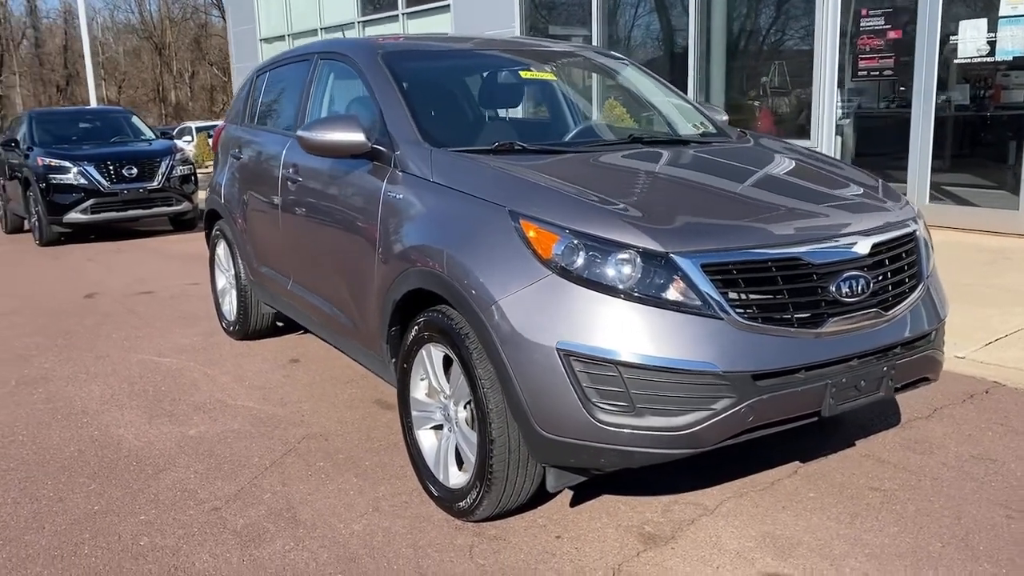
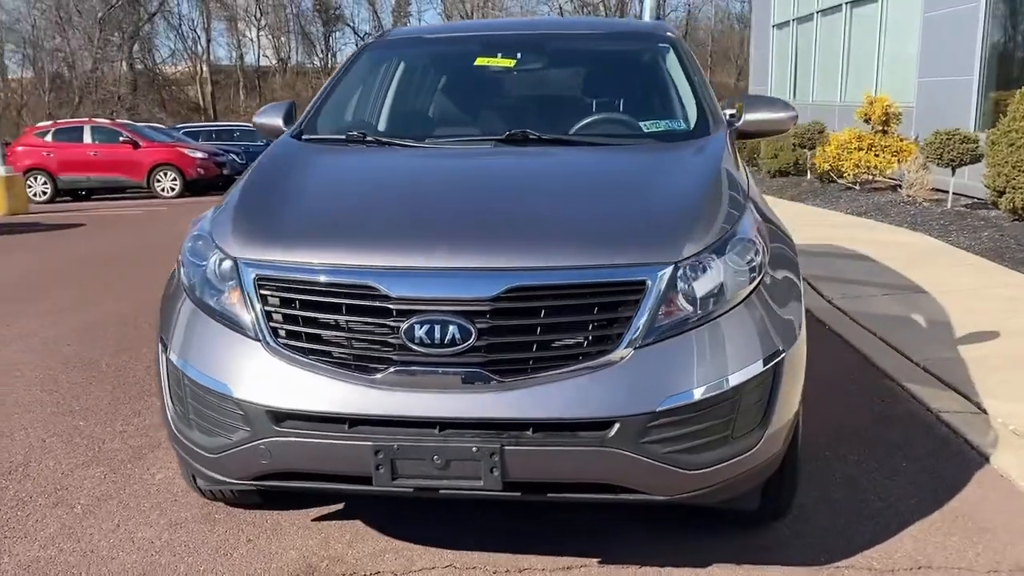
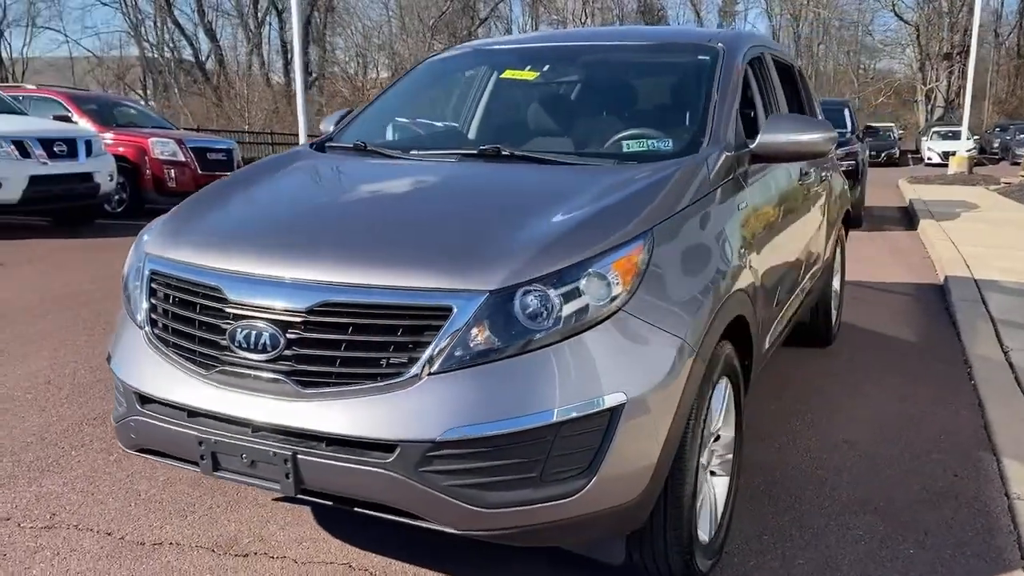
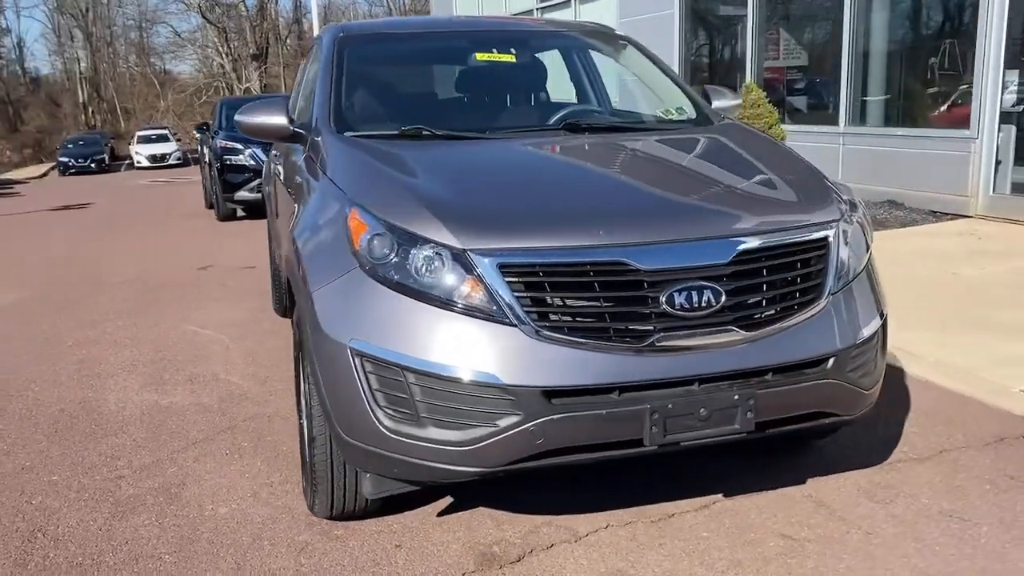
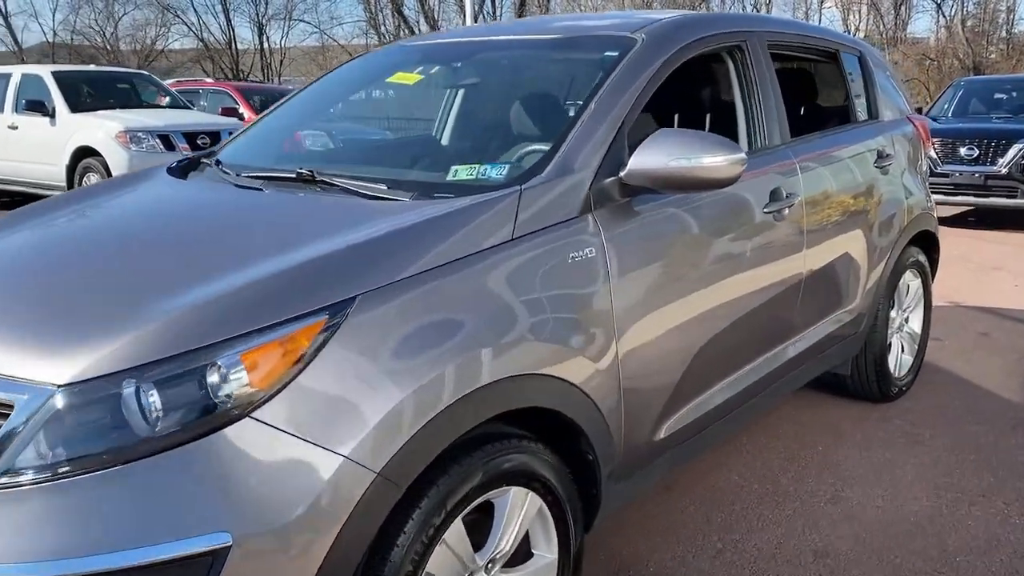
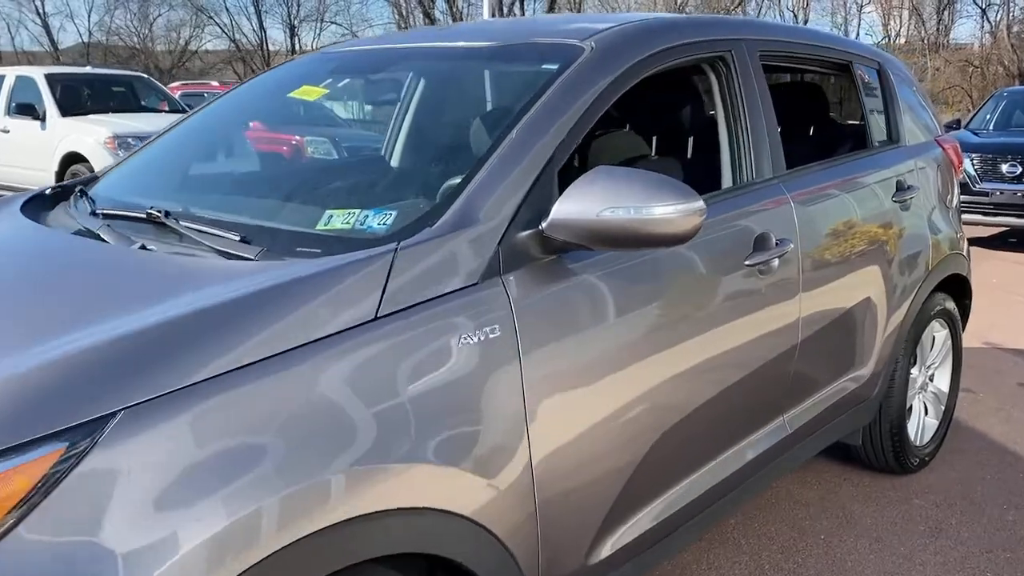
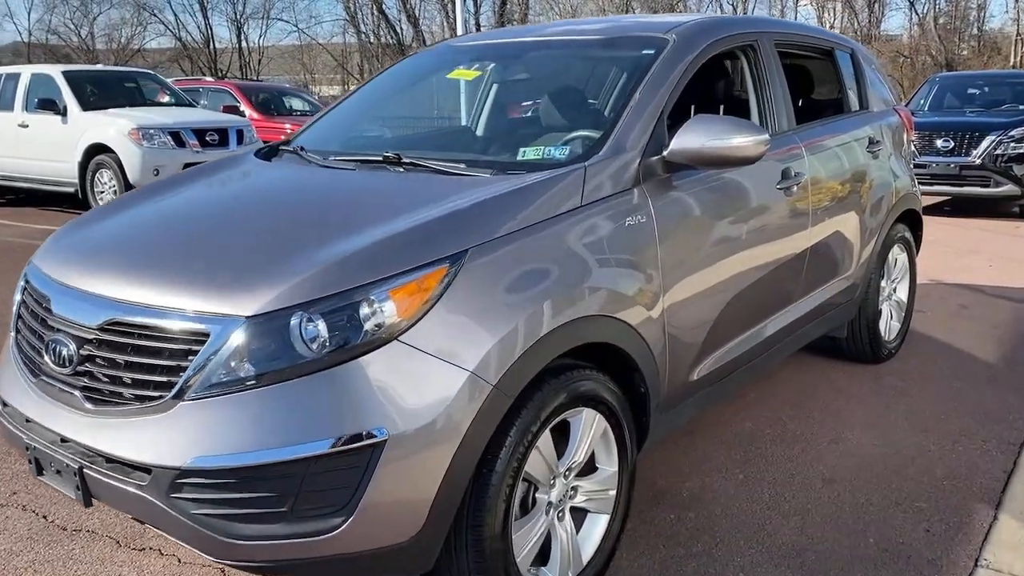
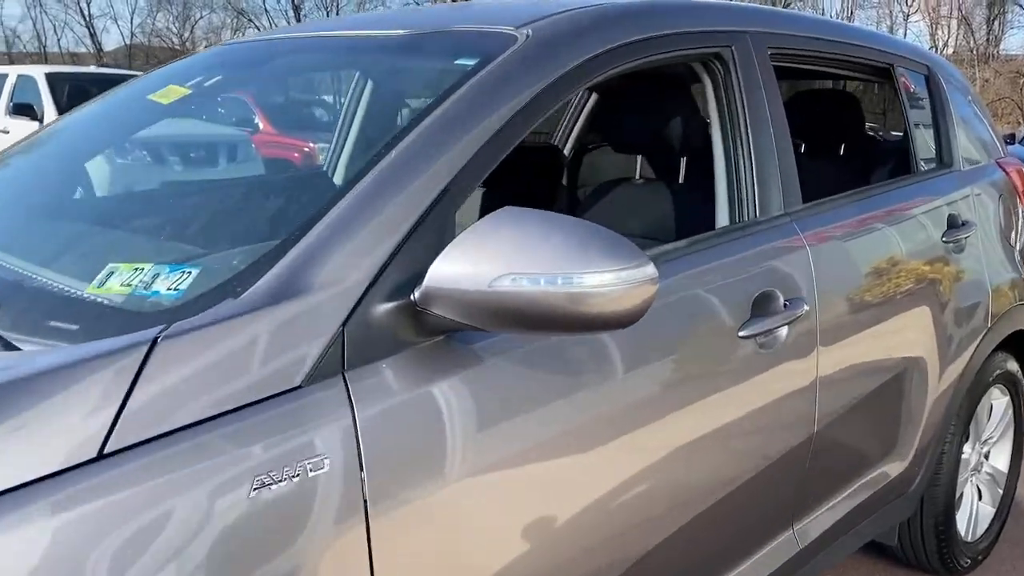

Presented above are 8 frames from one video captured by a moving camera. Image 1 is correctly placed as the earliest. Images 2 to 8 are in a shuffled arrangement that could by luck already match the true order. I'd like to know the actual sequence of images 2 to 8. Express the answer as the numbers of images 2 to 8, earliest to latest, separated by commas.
4, 2, 3, 7, 5, 6, 8
